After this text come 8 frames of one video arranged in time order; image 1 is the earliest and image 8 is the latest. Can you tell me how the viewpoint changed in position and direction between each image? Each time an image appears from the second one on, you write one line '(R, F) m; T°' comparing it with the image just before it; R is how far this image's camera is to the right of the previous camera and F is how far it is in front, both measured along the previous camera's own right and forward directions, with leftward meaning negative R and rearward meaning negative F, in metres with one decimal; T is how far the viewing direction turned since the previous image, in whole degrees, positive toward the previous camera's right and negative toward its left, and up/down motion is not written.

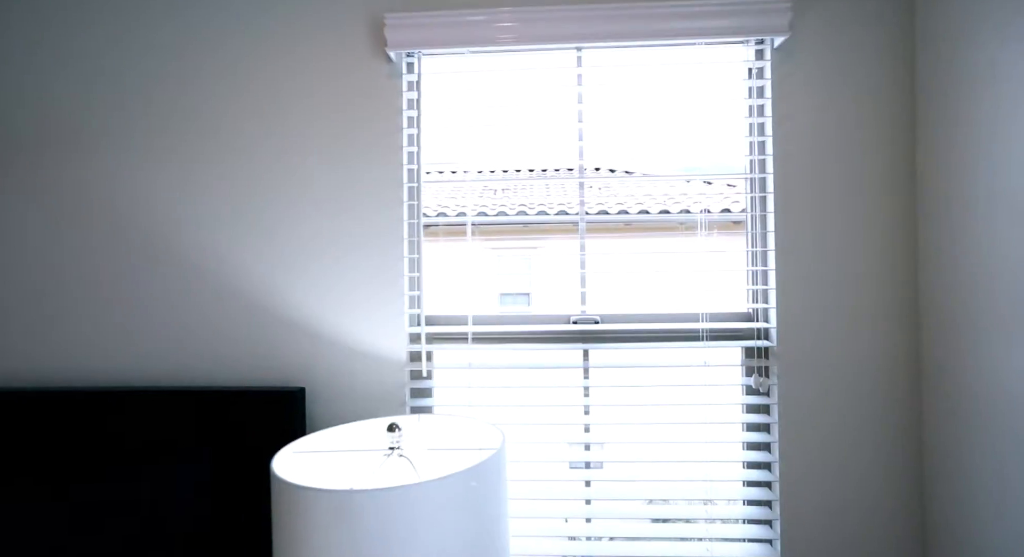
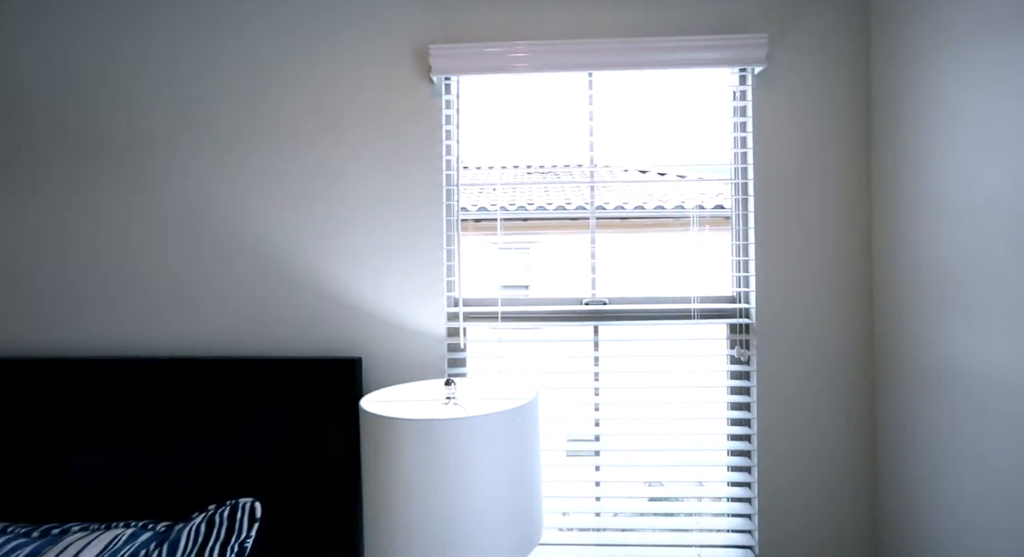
(-0.1, -0.2) m; 0°
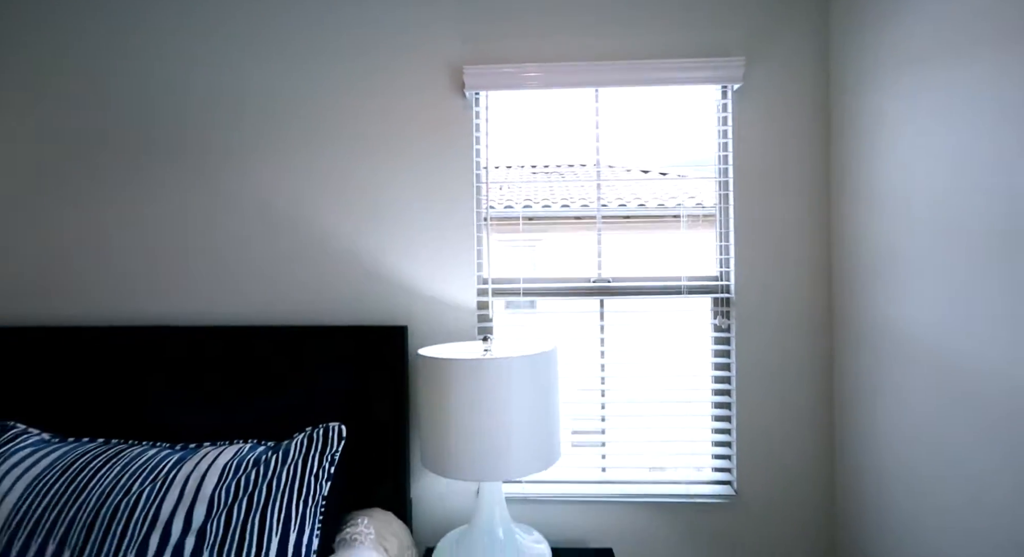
(-0.1, -0.3) m; 0°
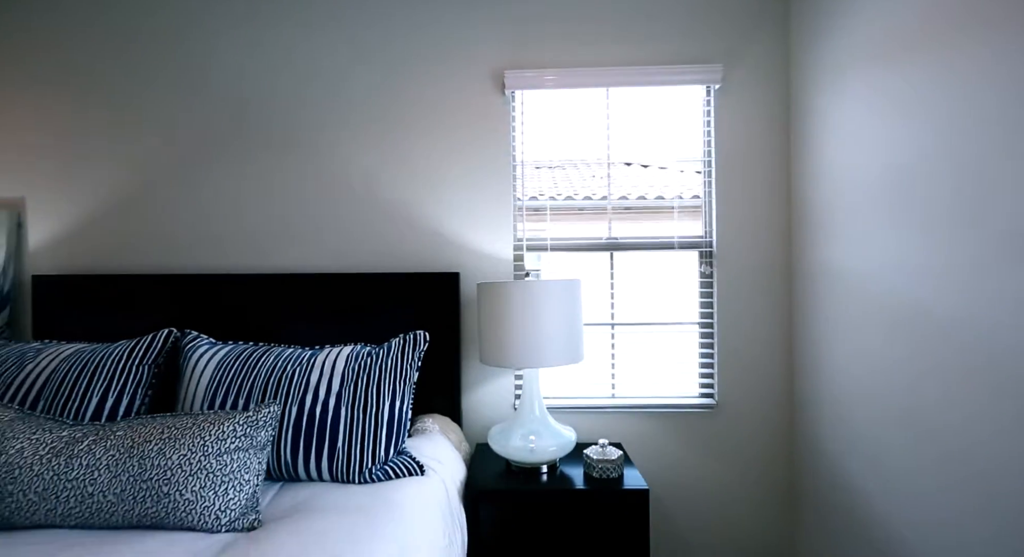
(-0.1, -0.4) m; 0°
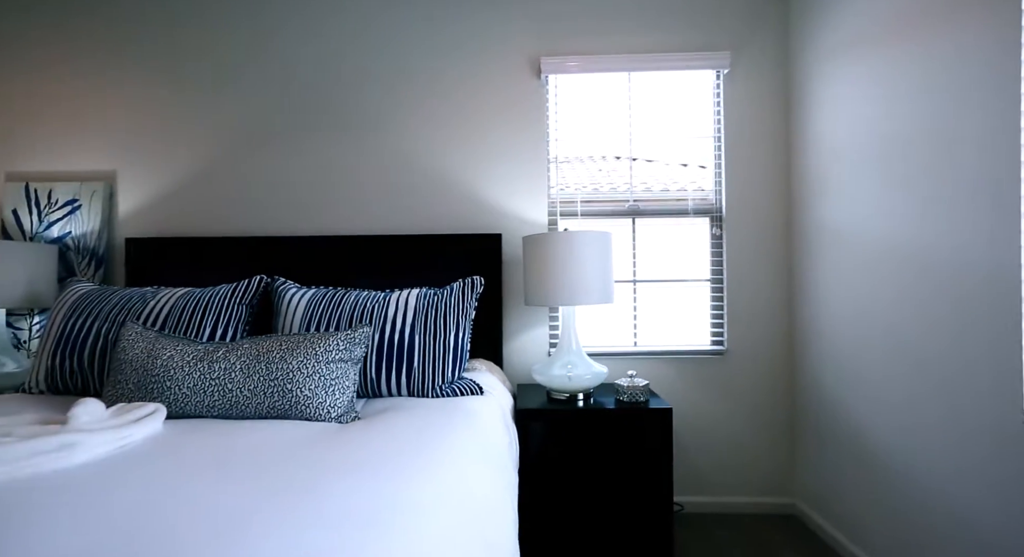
(-0.1, -0.3) m; 0°
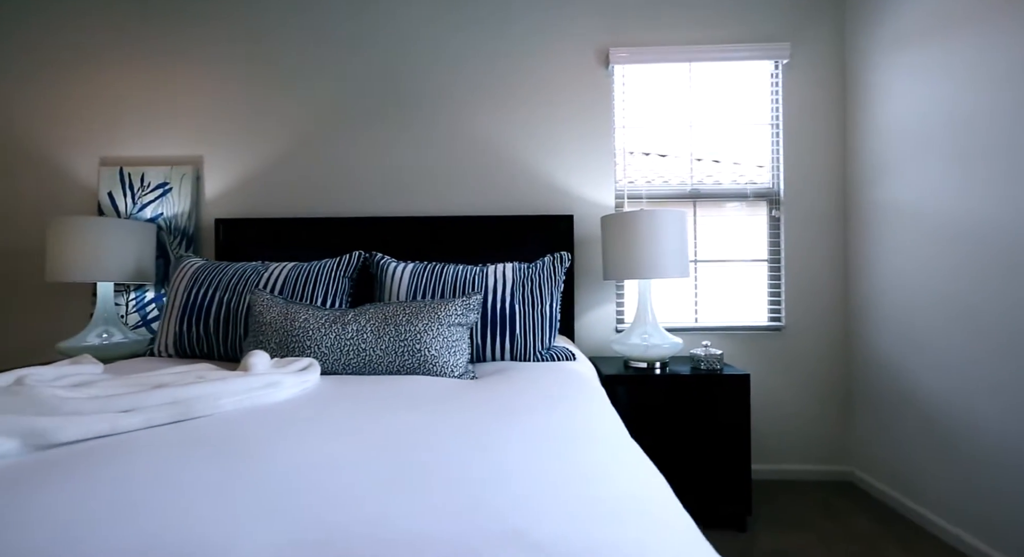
(-0.3, -0.1) m; 0°
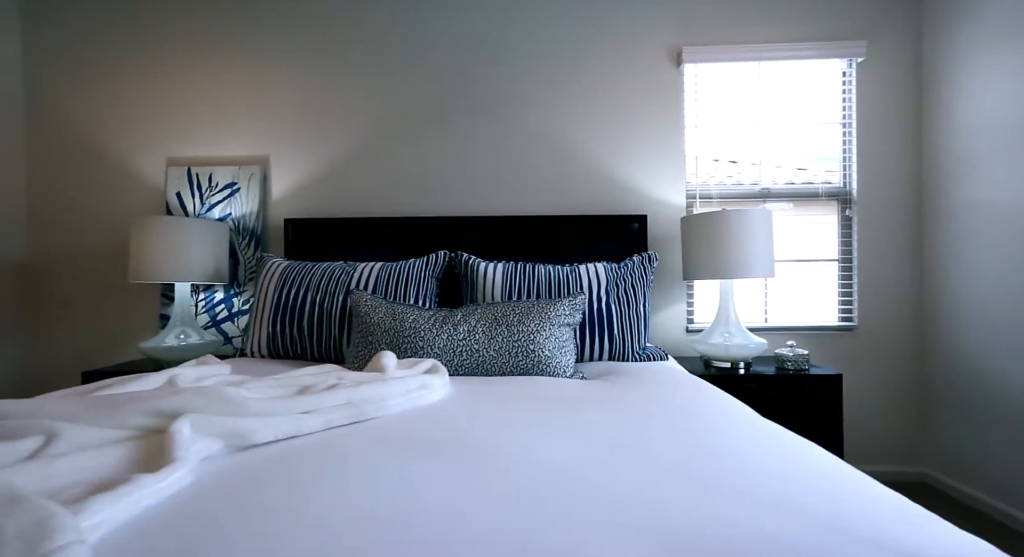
(-0.3, 0.0) m; 0°
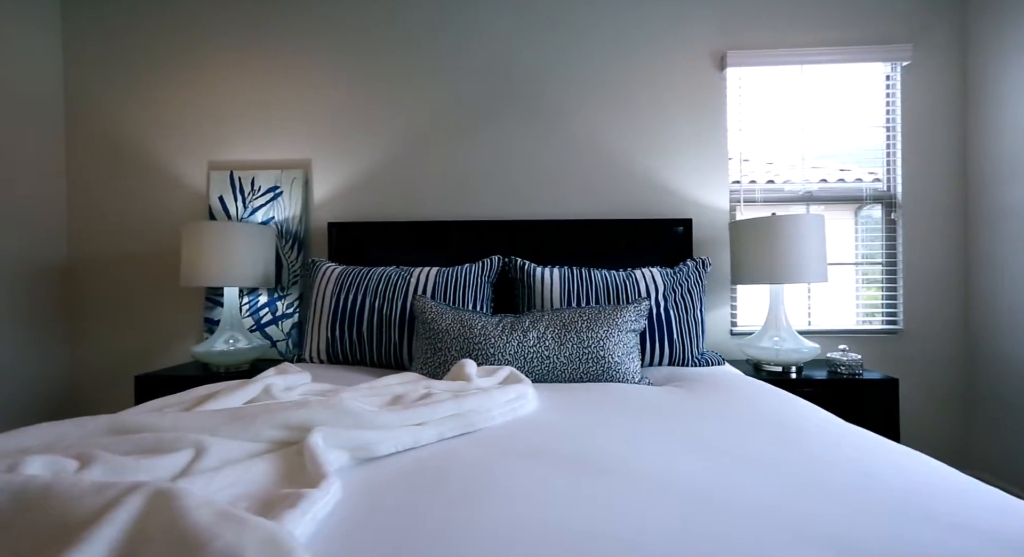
(-0.2, 0.0) m; 0°
